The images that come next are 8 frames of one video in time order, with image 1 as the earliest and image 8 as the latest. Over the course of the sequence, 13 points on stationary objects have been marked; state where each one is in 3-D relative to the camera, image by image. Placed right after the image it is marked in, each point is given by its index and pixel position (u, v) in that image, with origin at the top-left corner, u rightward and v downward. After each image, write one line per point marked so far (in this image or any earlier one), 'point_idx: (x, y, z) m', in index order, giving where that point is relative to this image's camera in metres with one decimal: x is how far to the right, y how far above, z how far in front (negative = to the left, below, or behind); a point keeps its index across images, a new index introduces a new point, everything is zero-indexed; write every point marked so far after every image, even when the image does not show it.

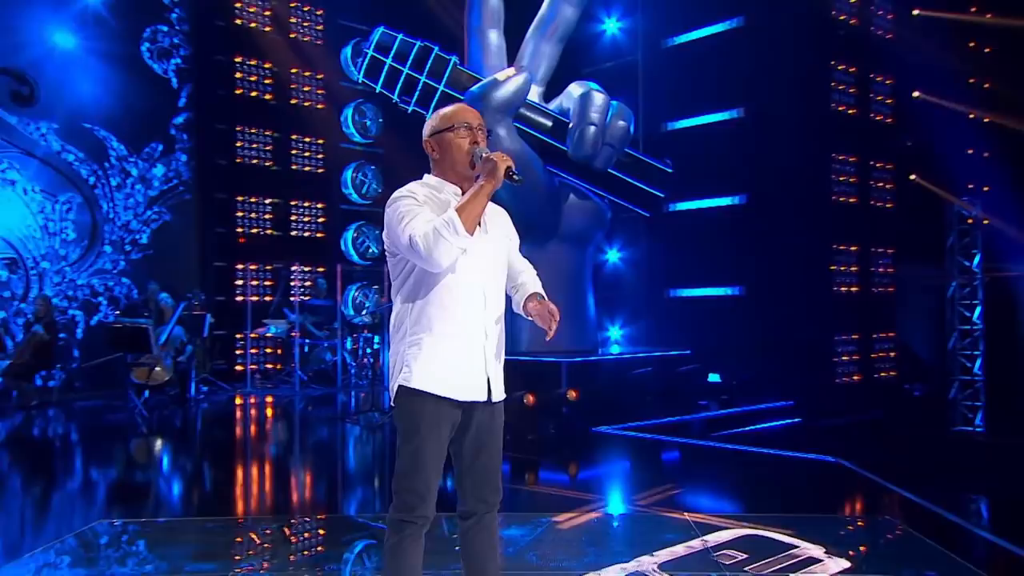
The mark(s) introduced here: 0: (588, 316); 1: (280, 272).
0: (+0.6, -0.2, +5.7) m
1: (-1.9, +0.1, +7.0) m
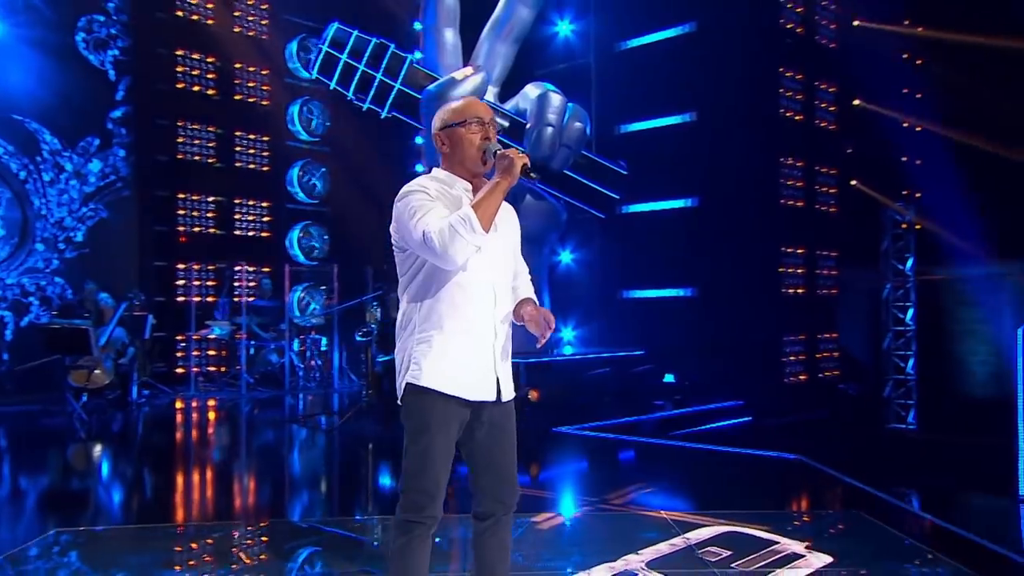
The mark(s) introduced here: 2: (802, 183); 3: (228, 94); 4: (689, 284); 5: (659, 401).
0: (+0.2, -0.2, +5.7) m
1: (-2.3, +0.1, +6.8) m
2: (+1.9, +0.7, +5.6) m
3: (-2.3, +1.6, +6.9) m
4: (+1.2, 0.0, +5.6) m
5: (+0.9, -0.8, +5.5) m
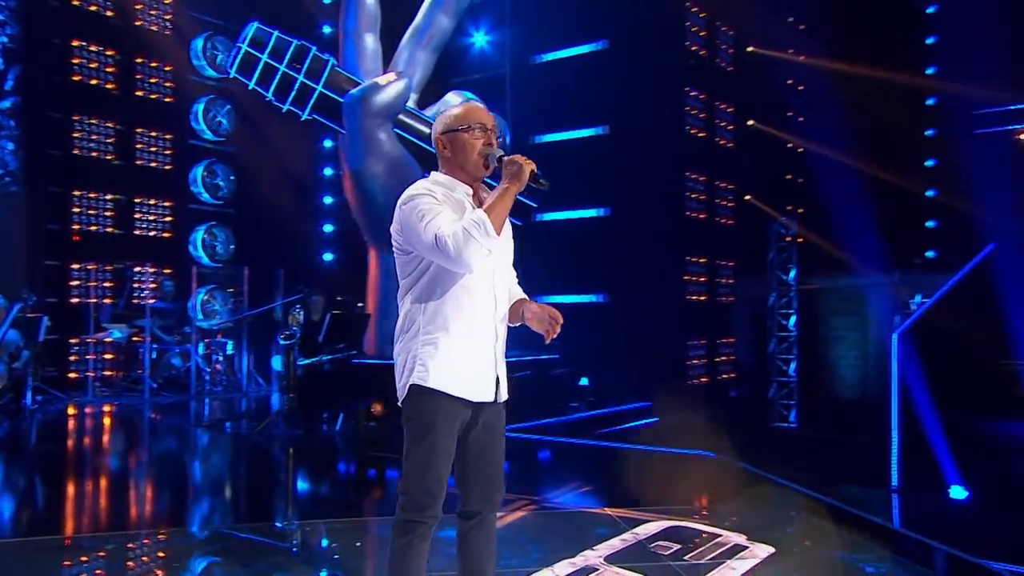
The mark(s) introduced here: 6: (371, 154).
0: (-0.3, -0.2, +5.9) m
1: (-3.0, +0.1, +6.5) m
2: (+1.4, +0.6, +5.9) m
3: (-3.0, +1.6, +6.6) m
4: (+0.6, 0.0, +5.8) m
5: (+0.4, -0.8, +5.7) m
6: (-0.9, +0.9, +5.4) m
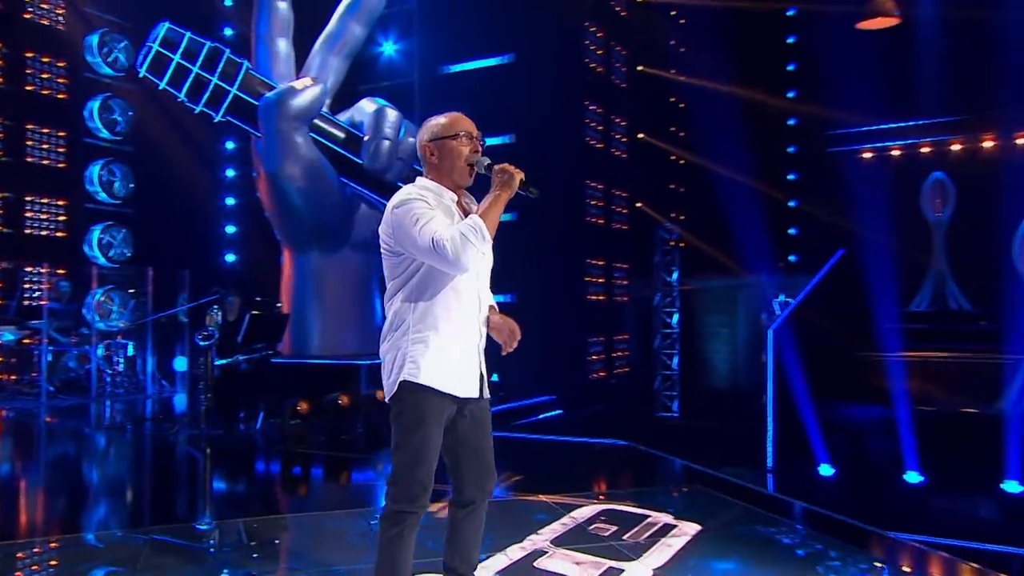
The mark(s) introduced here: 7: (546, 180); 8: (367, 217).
0: (-1.0, -0.2, +6.0) m
1: (-3.7, +0.1, +6.3) m
2: (+0.7, +0.6, +6.4) m
3: (-3.8, +1.6, +6.4) m
4: (0.0, 0.0, +6.2) m
5: (-0.2, -0.8, +6.0) m
6: (-1.5, +0.9, +5.5) m
7: (+0.3, +0.8, +6.1) m
8: (-1.0, +0.5, +5.7) m
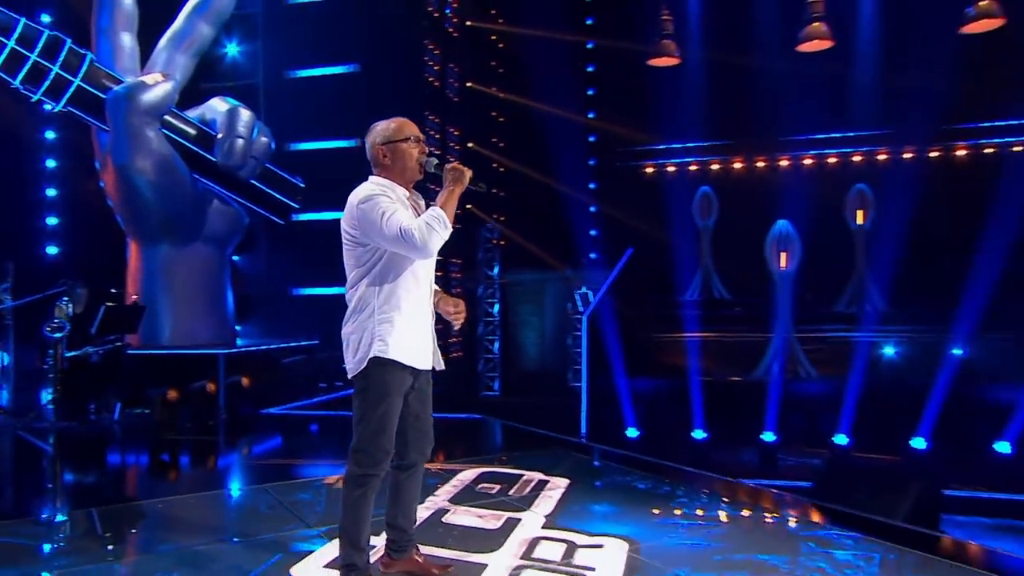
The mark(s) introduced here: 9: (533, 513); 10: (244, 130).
0: (-2.2, -0.2, +6.3) m
1: (-4.9, +0.2, +5.7) m
2: (-0.7, +0.7, +7.1) m
3: (-4.9, +1.6, +5.8) m
4: (-1.3, 0.0, +6.7) m
5: (-1.5, -0.8, +6.5) m
6: (-2.5, +0.9, +5.6) m
7: (-1.0, +0.9, +6.7) m
8: (-2.1, +0.5, +6.0) m
9: (+0.1, -1.1, +4.0) m
10: (-1.9, +1.1, +5.9) m
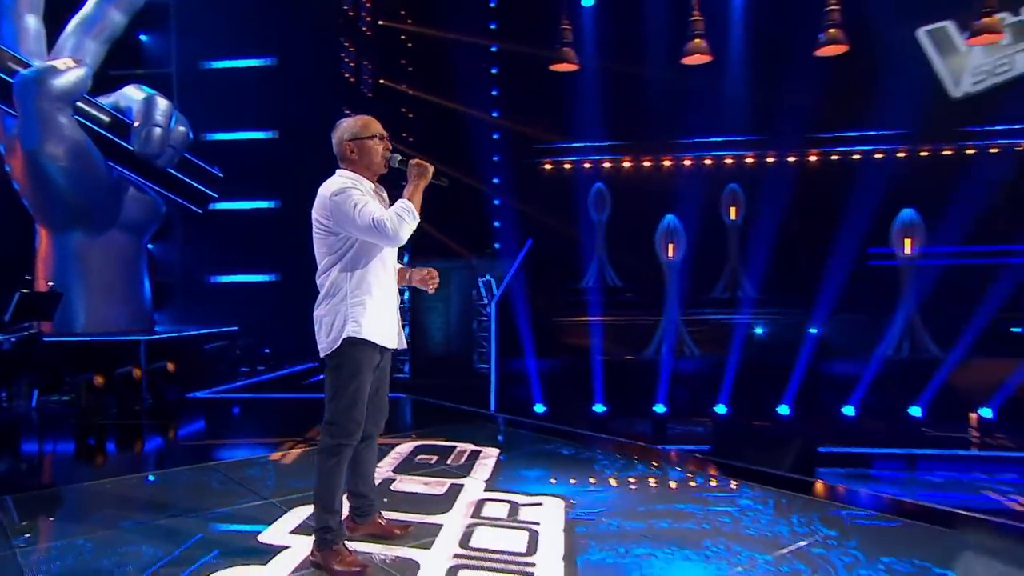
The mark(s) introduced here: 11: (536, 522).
0: (-2.8, -0.1, +6.3) m
1: (-5.4, +0.3, +5.3) m
2: (-1.5, +0.8, +7.3) m
3: (-5.5, +1.7, +5.3) m
4: (-2.0, +0.1, +6.8) m
5: (-2.2, -0.7, +6.6) m
6: (-3.0, +1.0, +5.6) m
7: (-1.7, +1.0, +6.9) m
8: (-2.7, +0.6, +6.0) m
9: (-0.2, -1.0, +4.4) m
10: (-2.5, +1.2, +5.9) m
11: (+0.1, -1.1, +3.9) m
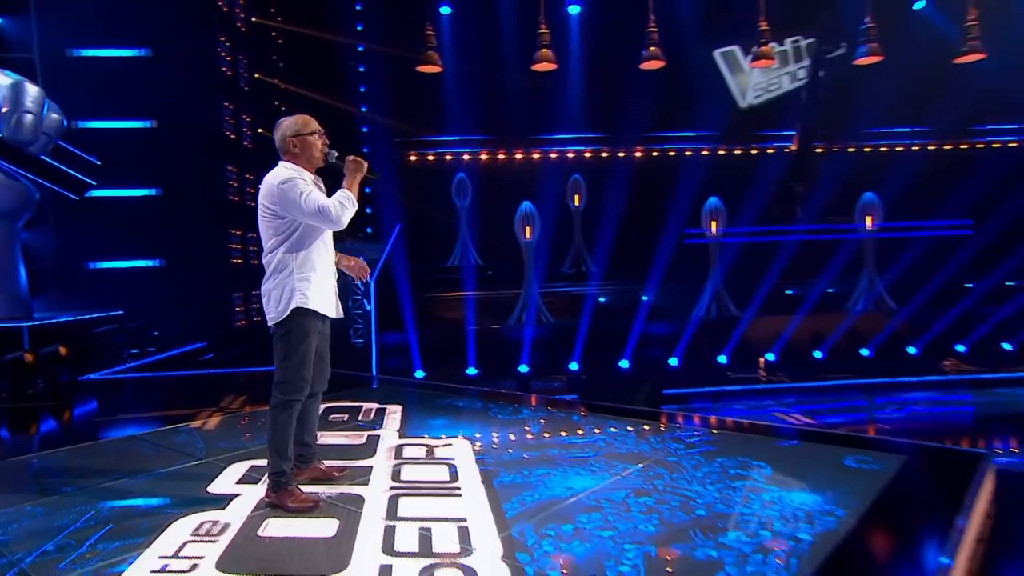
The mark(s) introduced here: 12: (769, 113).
0: (-3.8, 0.0, +6.4) m
1: (-6.1, +0.3, +4.8) m
2: (-2.7, +1.0, +7.7) m
3: (-6.1, +1.7, +4.8) m
4: (-3.1, +0.3, +7.1) m
5: (-3.2, -0.5, +6.9) m
6: (-3.8, +1.1, +5.6) m
7: (-2.8, +1.1, +7.2) m
8: (-3.6, +0.7, +6.1) m
9: (-0.8, -0.9, +5.2) m
10: (-3.4, +1.3, +6.1) m
11: (-0.3, -1.0, +4.7) m
12: (+3.1, +1.9, +9.9) m
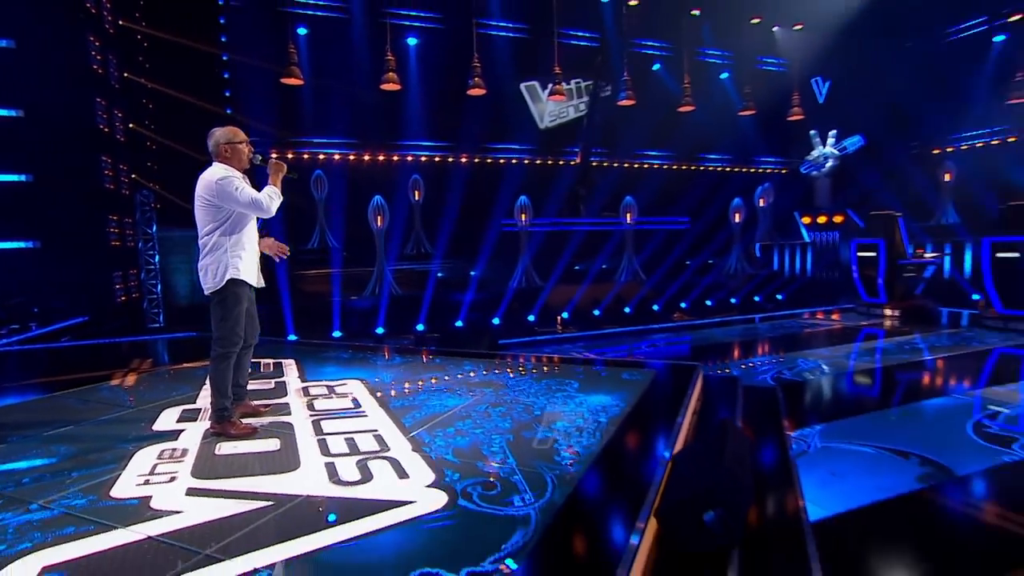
0: (-5.0, +0.2, +7.1) m
1: (-6.8, +0.3, +4.9) m
2: (-4.3, +1.2, +8.6) m
3: (-6.9, +1.8, +4.9) m
4: (-4.6, +0.5, +7.9) m
5: (-4.6, -0.3, +7.7) m
6: (-4.9, +1.2, +6.3) m
7: (-4.3, +1.3, +8.1) m
8: (-4.8, +0.9, +6.8) m
9: (-1.8, -0.7, +6.8) m
10: (-4.5, +1.4, +6.9) m
11: (-1.2, -0.8, +6.4) m
12: (+0.7, +2.3, +12.3) m
